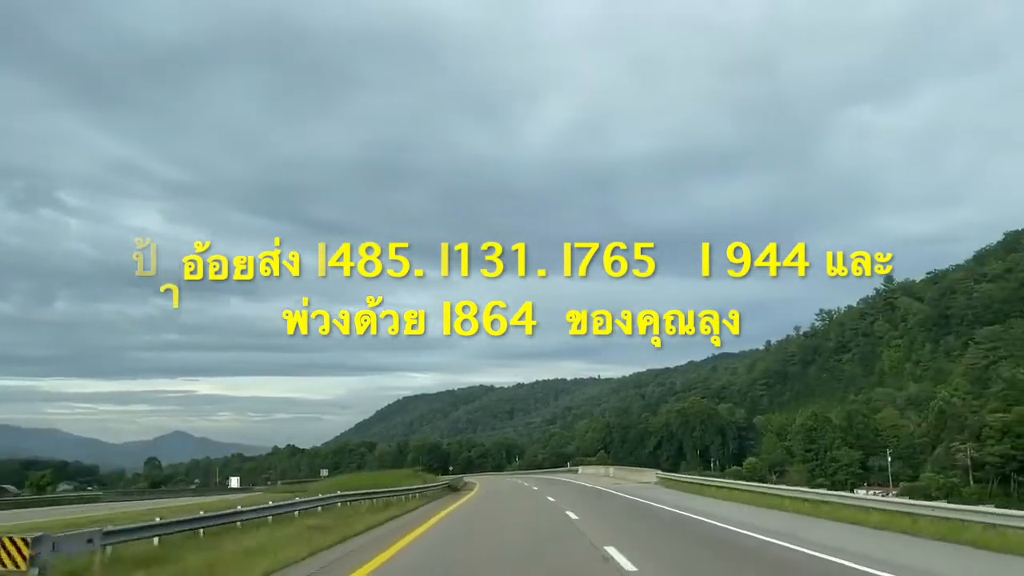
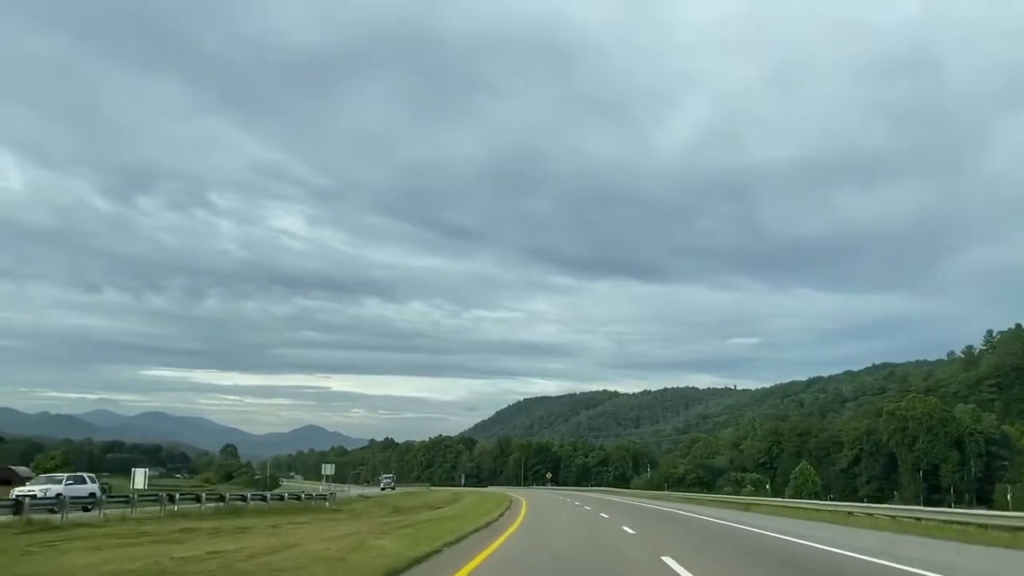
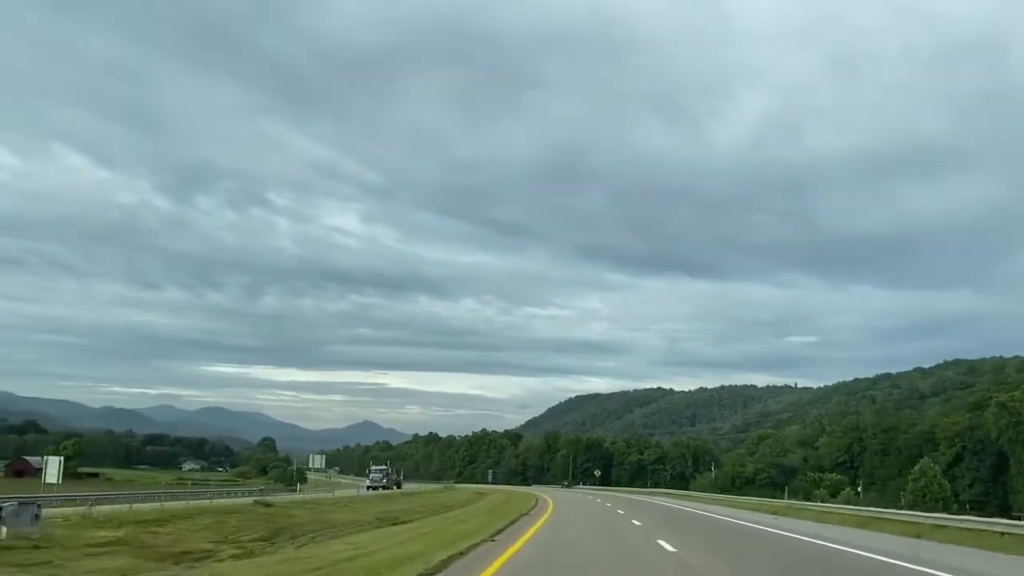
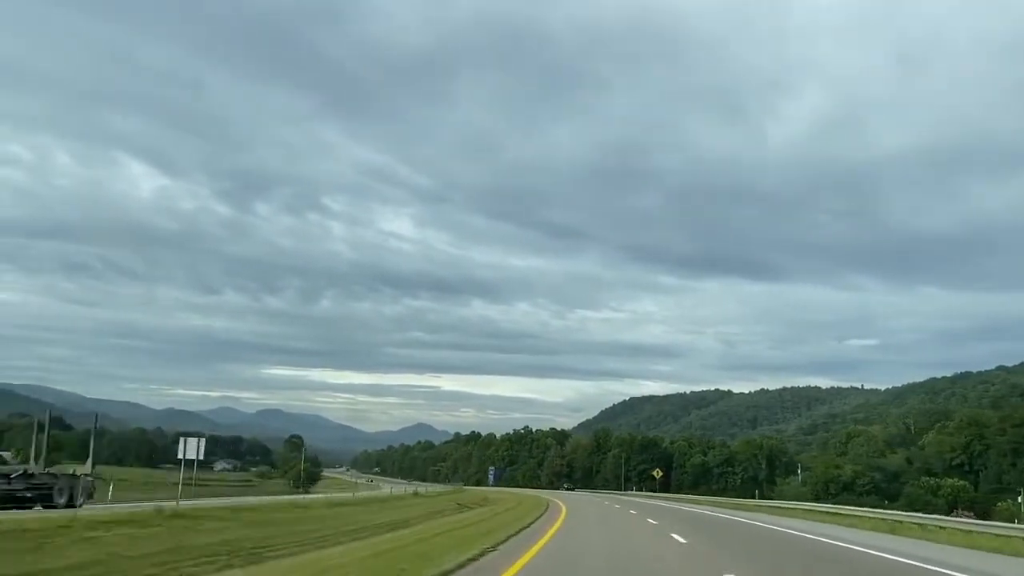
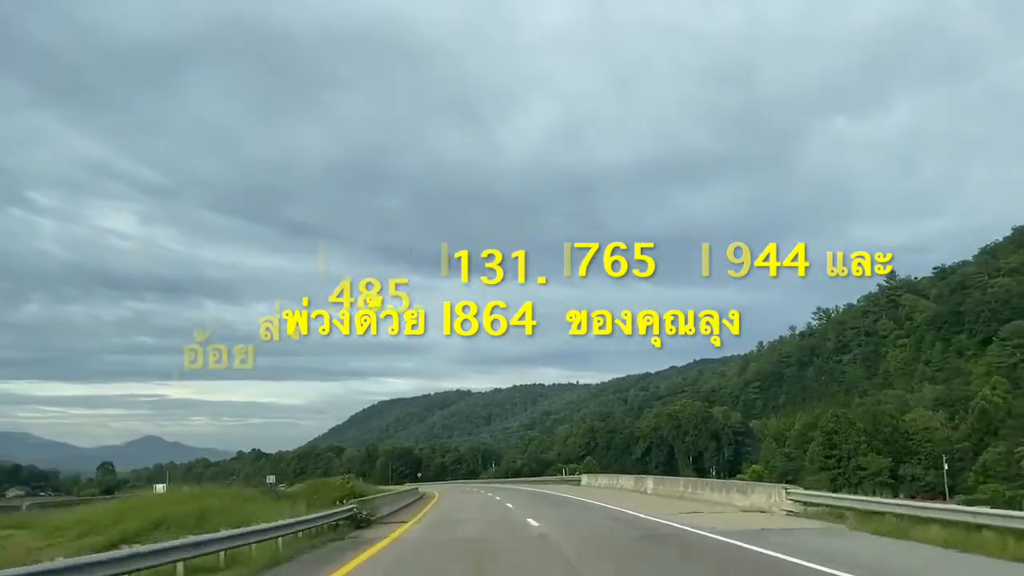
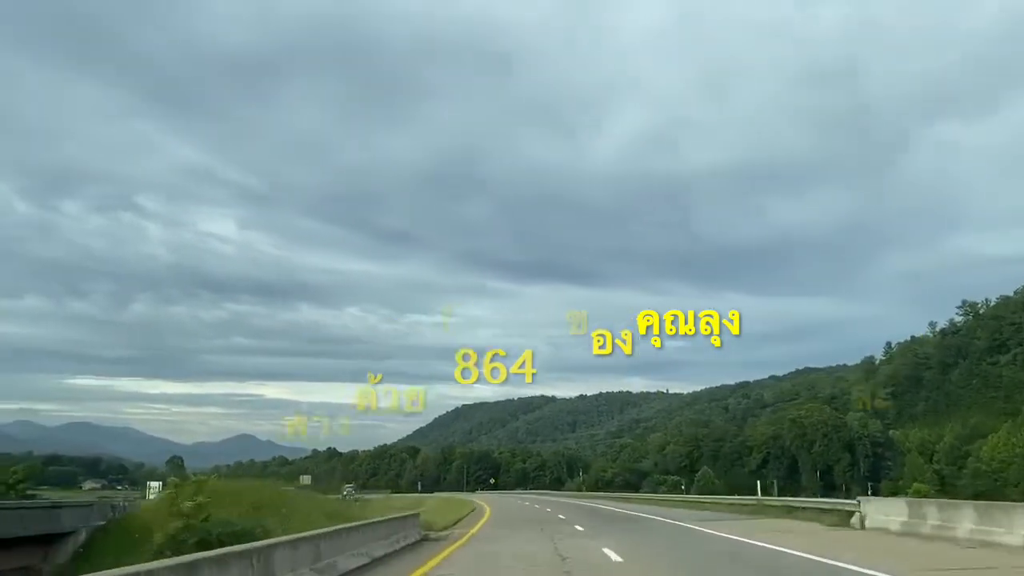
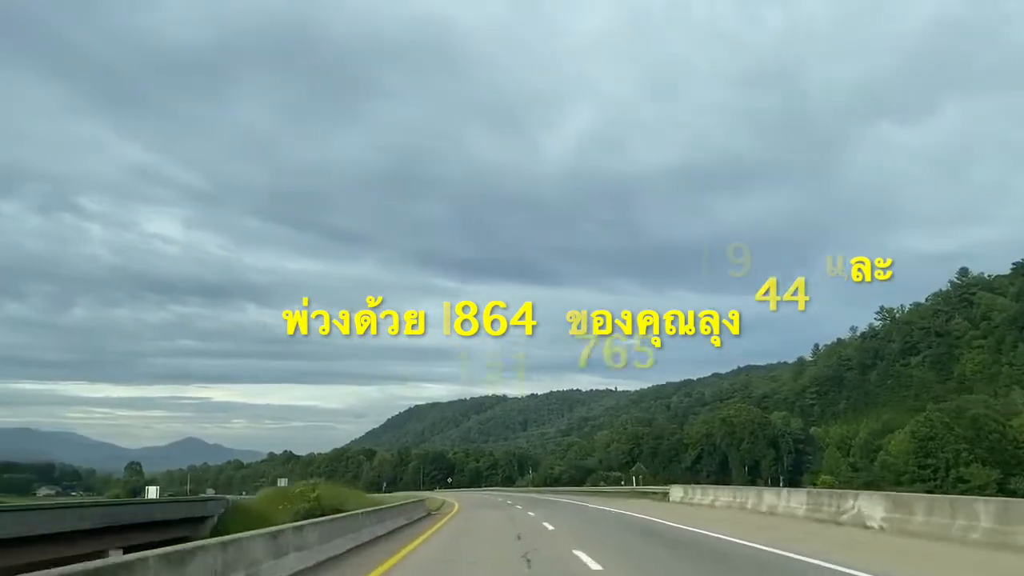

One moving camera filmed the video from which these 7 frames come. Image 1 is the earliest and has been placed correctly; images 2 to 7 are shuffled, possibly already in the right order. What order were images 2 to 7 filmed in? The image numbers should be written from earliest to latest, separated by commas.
5, 7, 6, 2, 3, 4
